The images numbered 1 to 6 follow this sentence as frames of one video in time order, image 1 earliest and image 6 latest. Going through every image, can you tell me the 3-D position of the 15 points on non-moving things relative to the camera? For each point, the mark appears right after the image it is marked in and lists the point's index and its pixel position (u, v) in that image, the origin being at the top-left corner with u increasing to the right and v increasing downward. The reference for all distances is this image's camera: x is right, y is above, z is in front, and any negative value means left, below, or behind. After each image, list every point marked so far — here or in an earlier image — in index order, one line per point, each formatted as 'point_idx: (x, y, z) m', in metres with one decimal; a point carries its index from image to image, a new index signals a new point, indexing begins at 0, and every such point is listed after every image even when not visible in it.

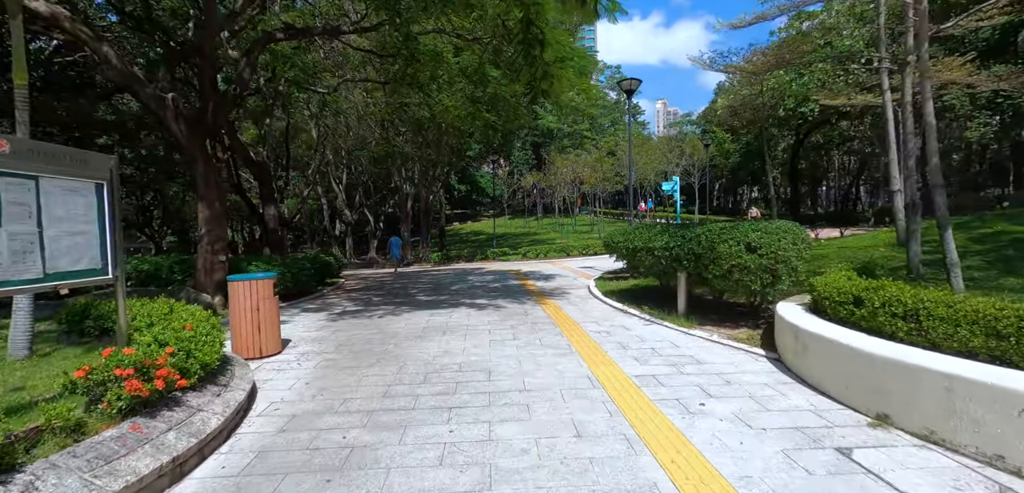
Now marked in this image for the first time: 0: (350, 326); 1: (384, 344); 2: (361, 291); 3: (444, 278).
0: (-2.5, -1.2, +7.4) m
1: (-1.7, -1.3, +6.1) m
2: (-4.2, -1.3, +13.3) m
3: (-2.3, -1.1, +15.8) m
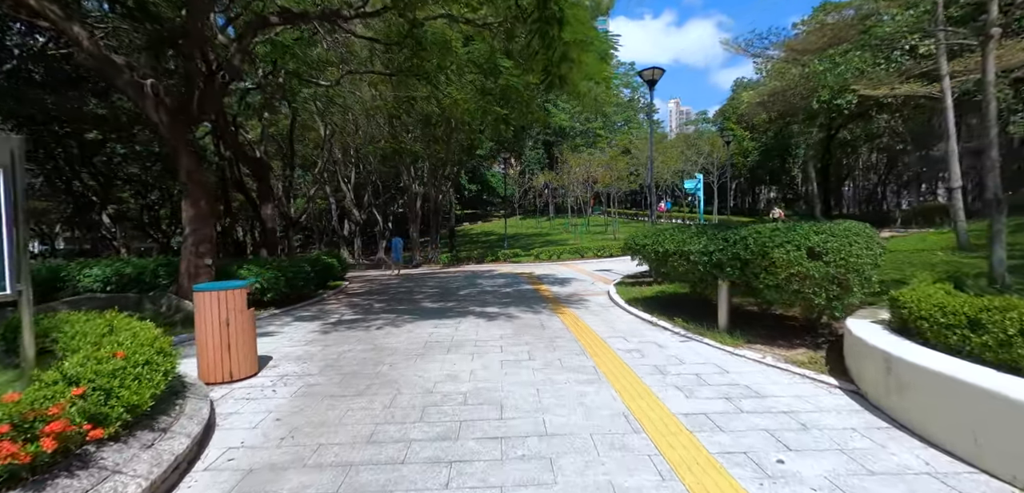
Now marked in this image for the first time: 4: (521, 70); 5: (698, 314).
0: (-2.3, -1.3, +6.6) m
1: (-1.5, -1.3, +5.3) m
2: (-3.9, -1.3, +12.5) m
3: (-1.9, -1.1, +14.9) m
4: (+0.2, +4.5, +12.0) m
5: (+2.8, -1.0, +7.2) m
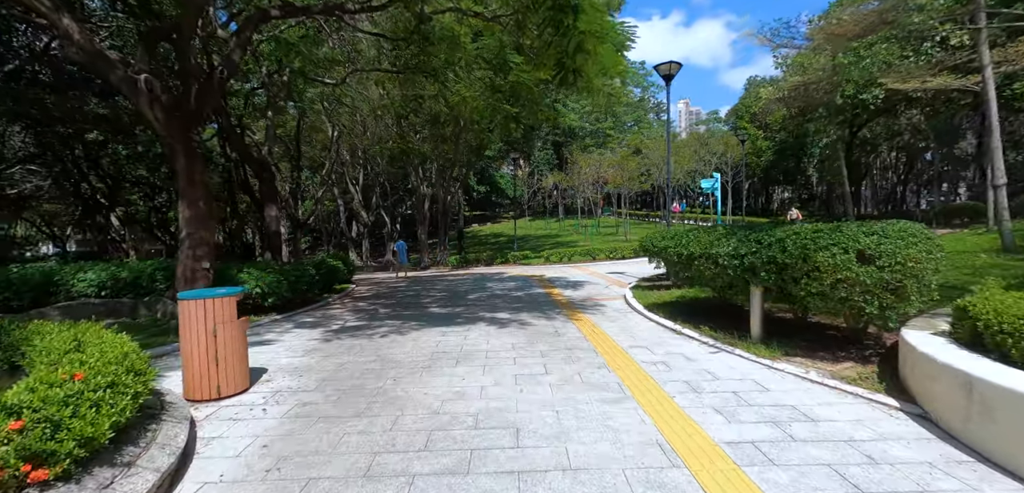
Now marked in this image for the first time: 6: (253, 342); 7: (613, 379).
0: (-2.2, -1.3, +6.1) m
1: (-1.3, -1.3, +4.8) m
2: (-3.6, -1.4, +12.1) m
3: (-1.6, -1.2, +14.5) m
4: (+0.5, +4.4, +11.6) m
5: (+3.0, -1.0, +6.6) m
6: (-3.7, -1.4, +6.7) m
7: (+1.0, -1.3, +4.6) m
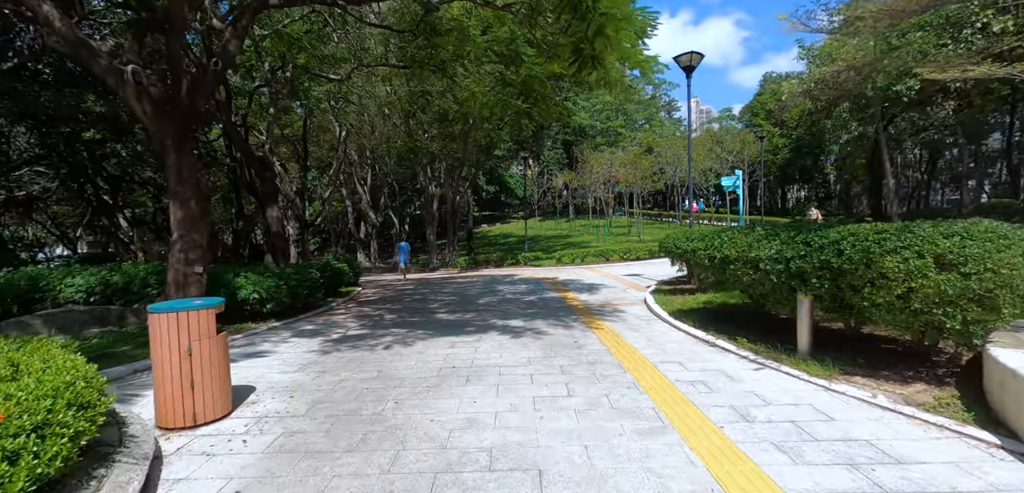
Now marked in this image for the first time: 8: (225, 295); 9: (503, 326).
0: (-2.0, -1.4, +5.6) m
1: (-1.2, -1.4, +4.2) m
2: (-3.3, -1.4, +11.6) m
3: (-1.2, -1.2, +13.9) m
4: (+0.8, +4.4, +11.0) m
5: (+3.2, -1.1, +6.0) m
6: (-3.5, -1.4, +6.2) m
7: (+1.1, -1.3, +4.0) m
8: (-5.0, -0.8, +8.2) m
9: (-0.1, -1.3, +7.5) m
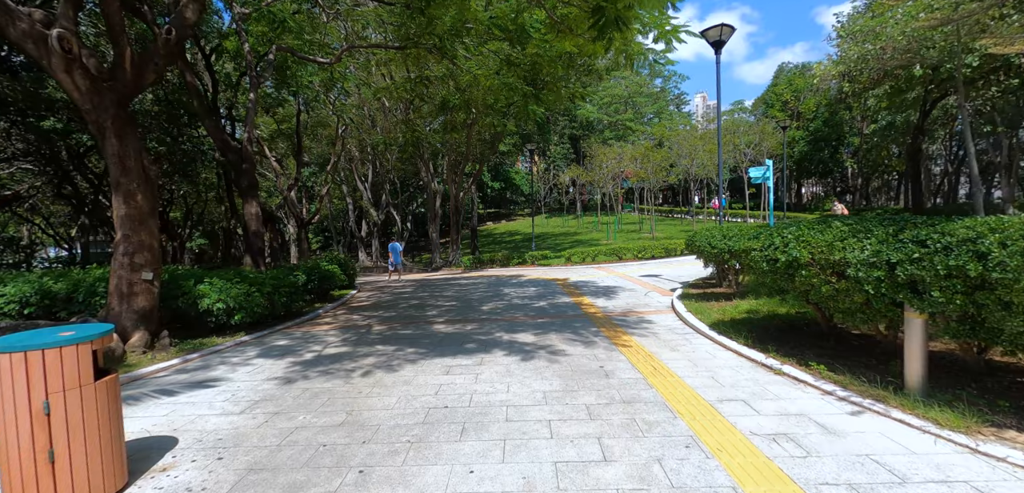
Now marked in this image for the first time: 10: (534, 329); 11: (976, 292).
0: (-1.9, -1.4, +4.4) m
1: (-1.1, -1.4, +3.0) m
2: (-3.2, -1.4, +10.4) m
3: (-1.0, -1.2, +12.7) m
4: (+0.9, +4.4, +9.7) m
5: (+3.3, -1.1, +4.7) m
6: (-3.4, -1.4, +5.0) m
7: (+1.2, -1.3, +2.7) m
8: (-4.8, -0.9, +7.0) m
9: (0.0, -1.3, +6.3) m
10: (+0.3, -1.2, +7.1) m
11: (+3.2, -0.3, +3.2) m
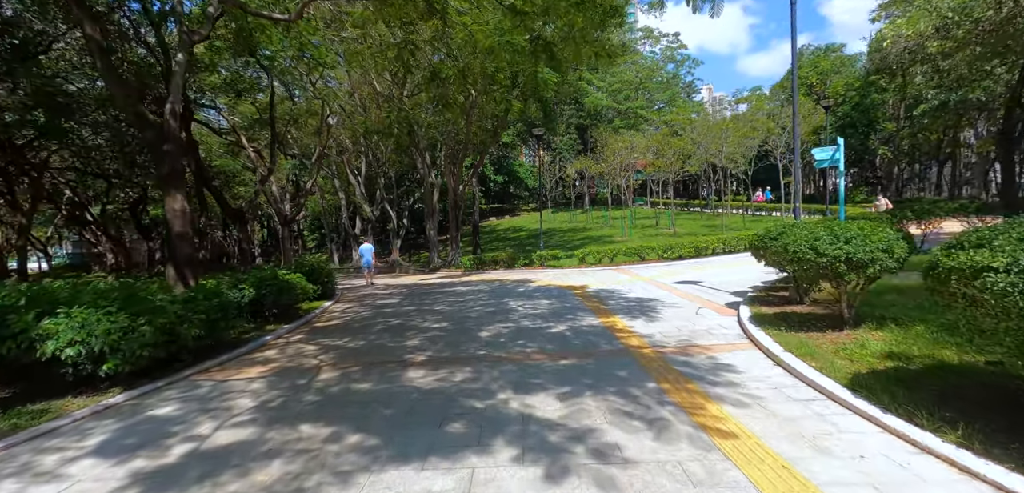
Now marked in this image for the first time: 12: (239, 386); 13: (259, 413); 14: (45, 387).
0: (-1.8, -1.5, +1.9) m
1: (-1.0, -1.6, +0.5) m
2: (-3.0, -1.5, +7.9) m
3: (-0.9, -1.2, +10.2) m
4: (+1.0, +4.3, +7.1) m
5: (+3.4, -1.2, +2.2) m
6: (-3.3, -1.6, +2.6) m
7: (+1.3, -1.5, +0.2) m
8: (-4.7, -1.0, +4.6) m
9: (+0.1, -1.4, +3.8) m
10: (+0.4, -1.3, +4.6) m
11: (+3.2, -0.4, +0.7) m
12: (-2.9, -1.5, +5.2) m
13: (-2.3, -1.5, +4.4) m
14: (-4.9, -1.5, +5.0) m
